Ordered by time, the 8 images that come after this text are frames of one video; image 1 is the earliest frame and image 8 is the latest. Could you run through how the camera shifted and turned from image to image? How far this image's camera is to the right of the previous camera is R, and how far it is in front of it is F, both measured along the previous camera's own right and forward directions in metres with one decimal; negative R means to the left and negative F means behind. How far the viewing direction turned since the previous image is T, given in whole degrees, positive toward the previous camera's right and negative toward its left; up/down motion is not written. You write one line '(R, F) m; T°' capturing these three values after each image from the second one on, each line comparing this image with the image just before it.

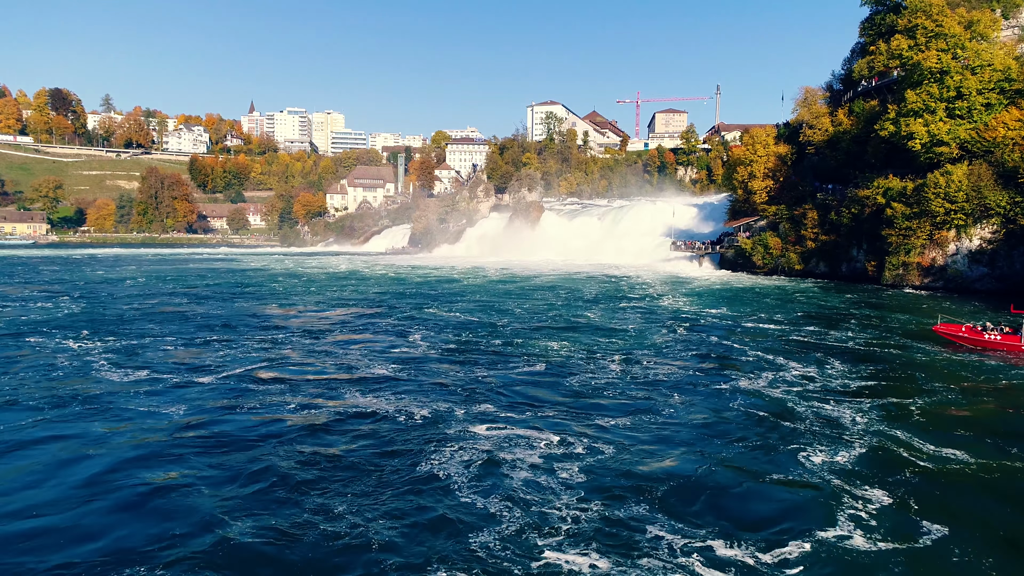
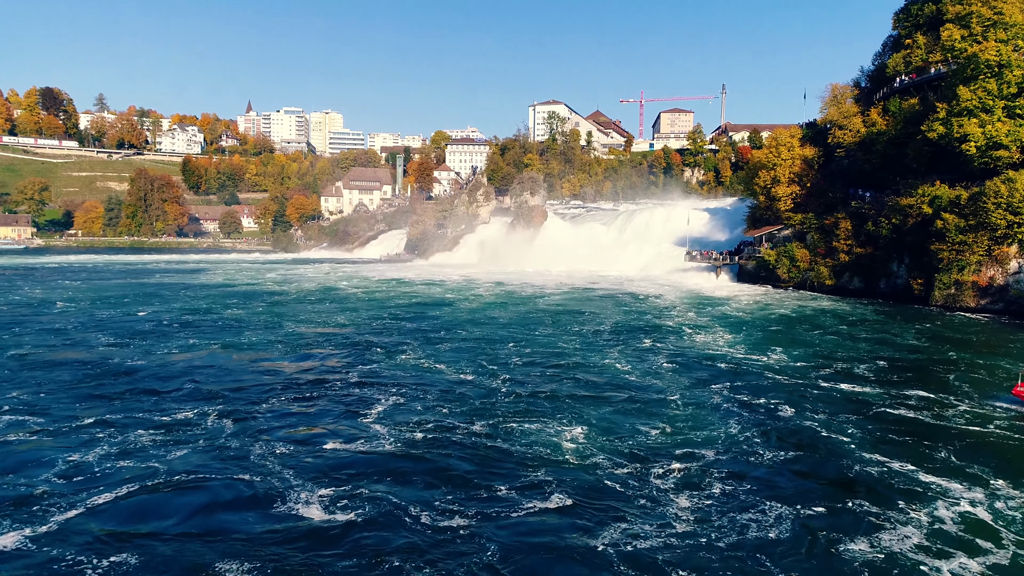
(0.0, +3.4) m; 0°
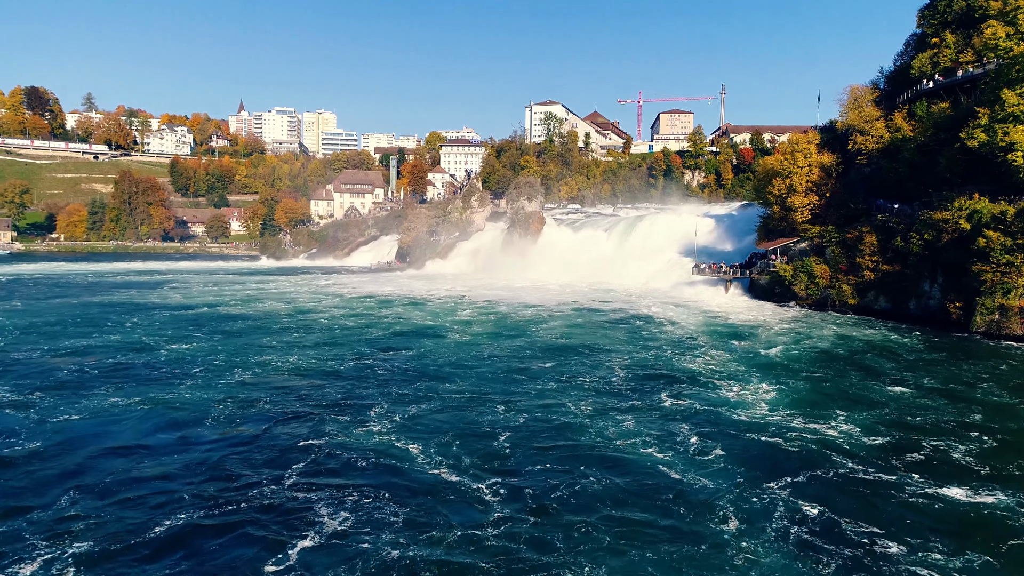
(0.0, +2.7) m; 0°
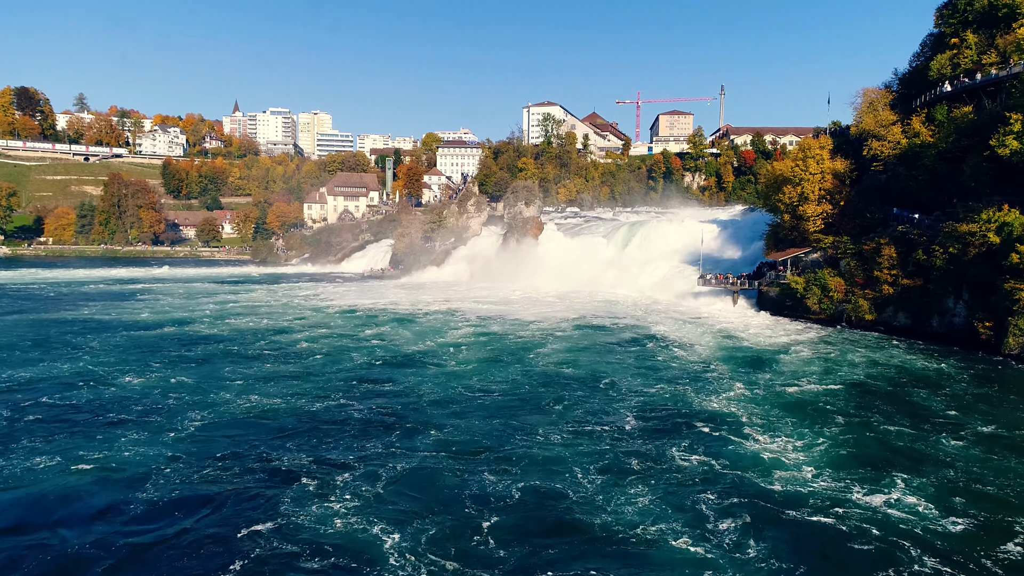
(0.0, +1.8) m; 0°
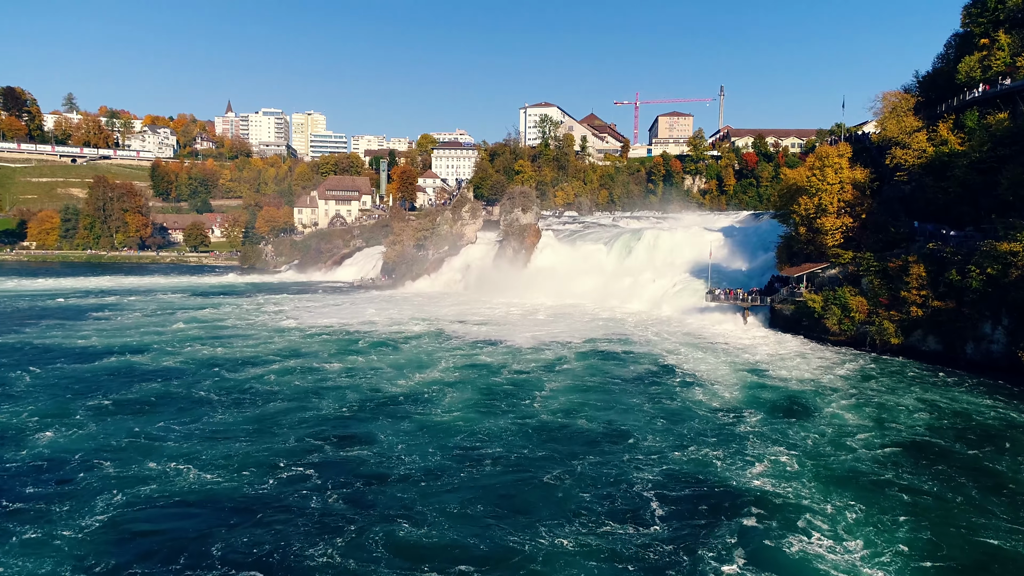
(0.0, +2.3) m; 0°
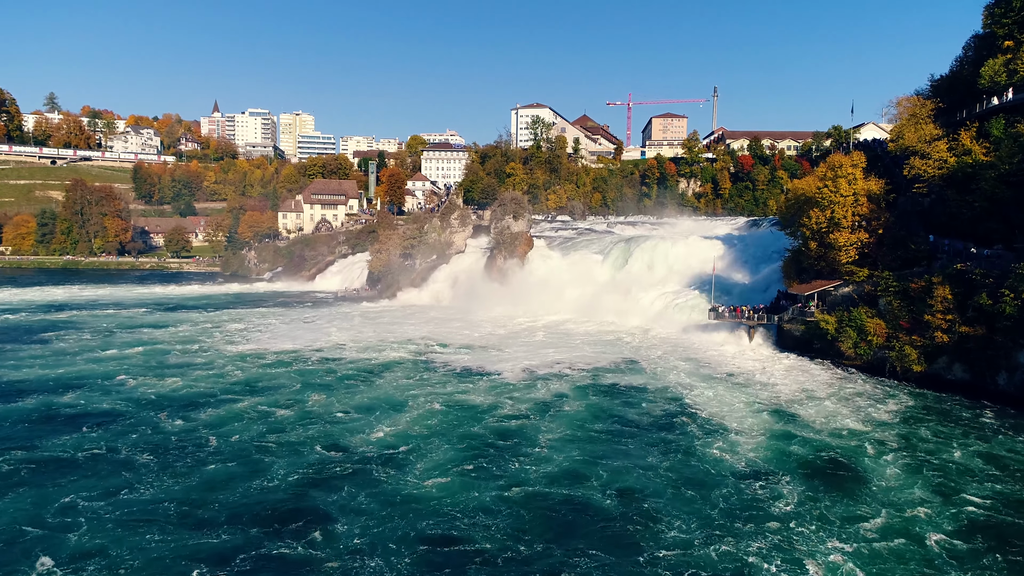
(+0.1, +2.2) m; +1°
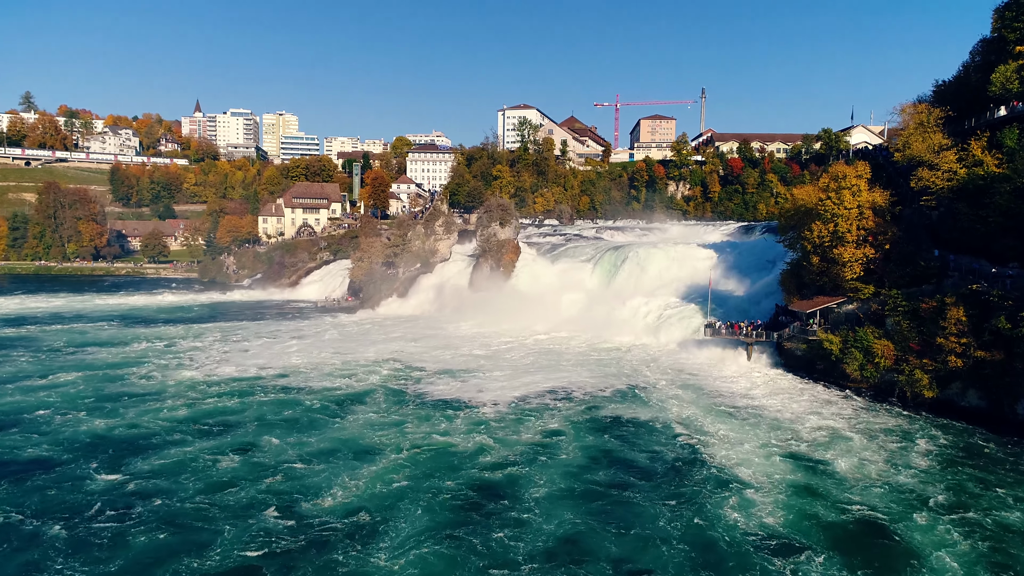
(0.0, +1.7) m; +1°
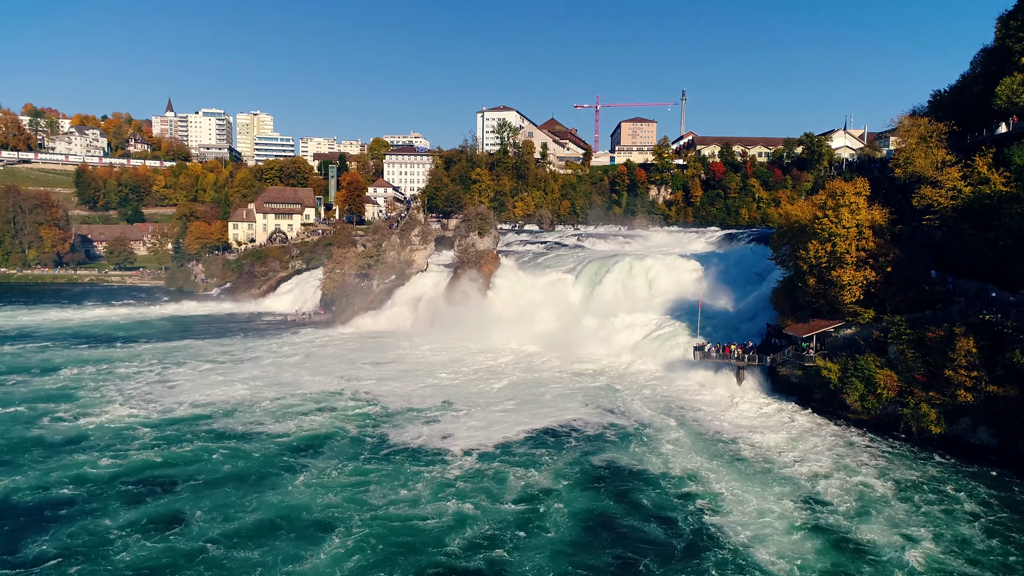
(+0.1, +1.9) m; +2°
